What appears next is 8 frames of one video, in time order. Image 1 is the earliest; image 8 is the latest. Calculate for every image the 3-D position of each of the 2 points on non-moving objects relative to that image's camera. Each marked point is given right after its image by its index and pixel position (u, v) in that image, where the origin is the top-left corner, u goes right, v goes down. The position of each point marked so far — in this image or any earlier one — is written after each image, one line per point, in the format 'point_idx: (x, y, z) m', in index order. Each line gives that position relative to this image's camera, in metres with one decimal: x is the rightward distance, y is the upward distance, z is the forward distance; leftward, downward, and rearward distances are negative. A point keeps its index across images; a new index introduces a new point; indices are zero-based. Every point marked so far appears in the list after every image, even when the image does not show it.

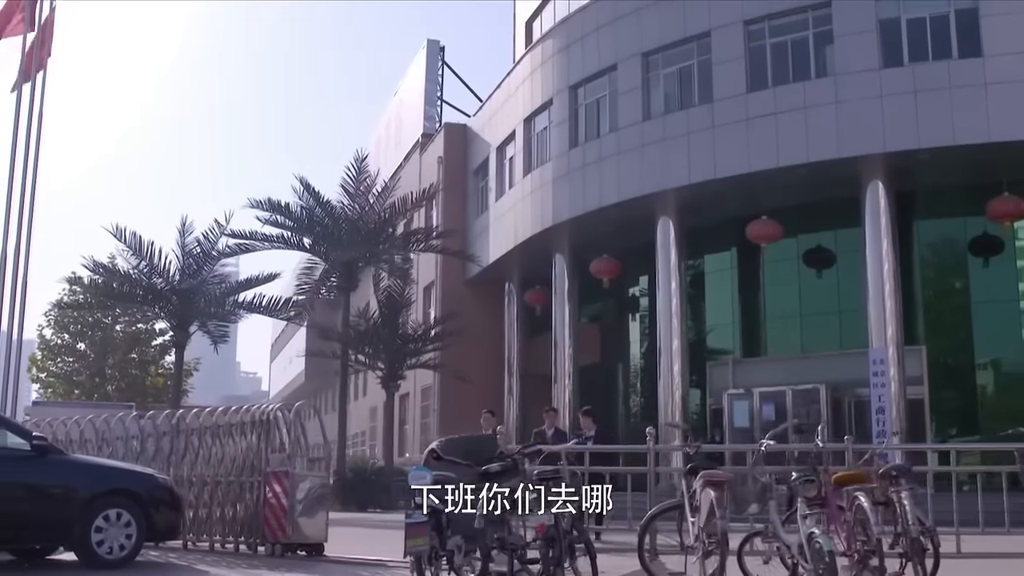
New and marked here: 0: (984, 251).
0: (+9.0, +0.7, +20.2) m
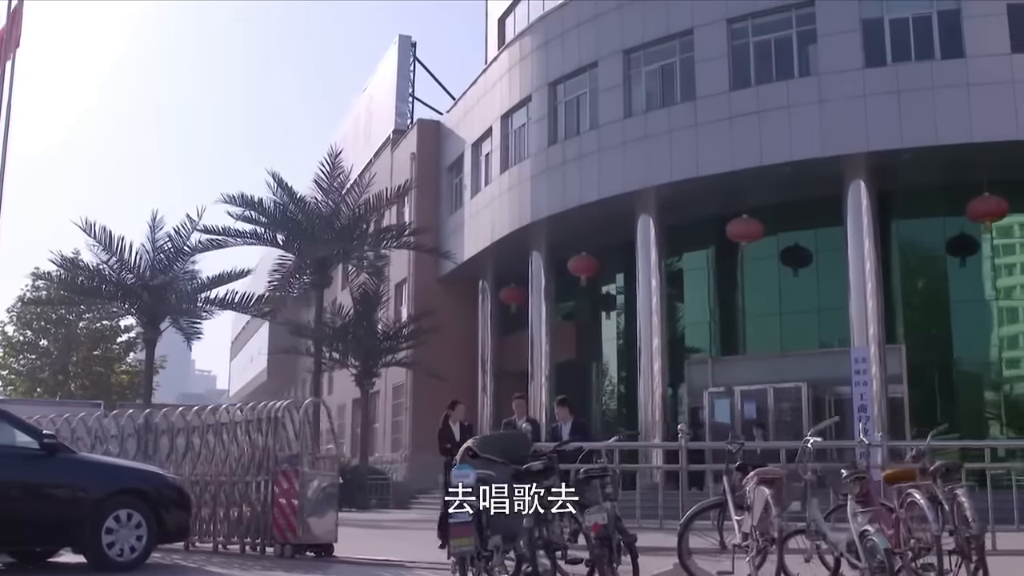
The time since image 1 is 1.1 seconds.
0: (+8.6, +0.7, +20.4) m
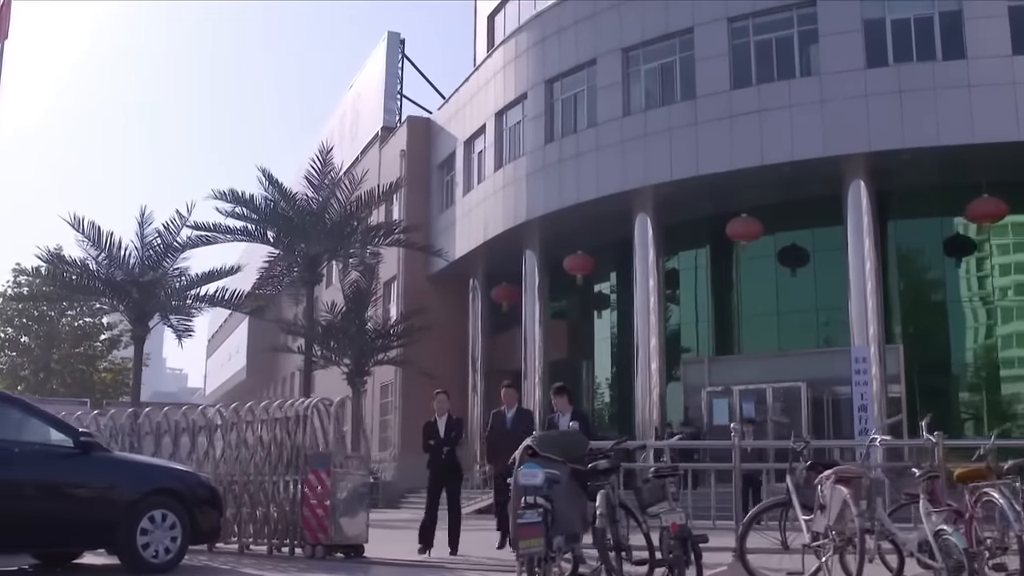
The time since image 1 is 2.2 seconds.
0: (+8.6, +0.7, +20.5) m
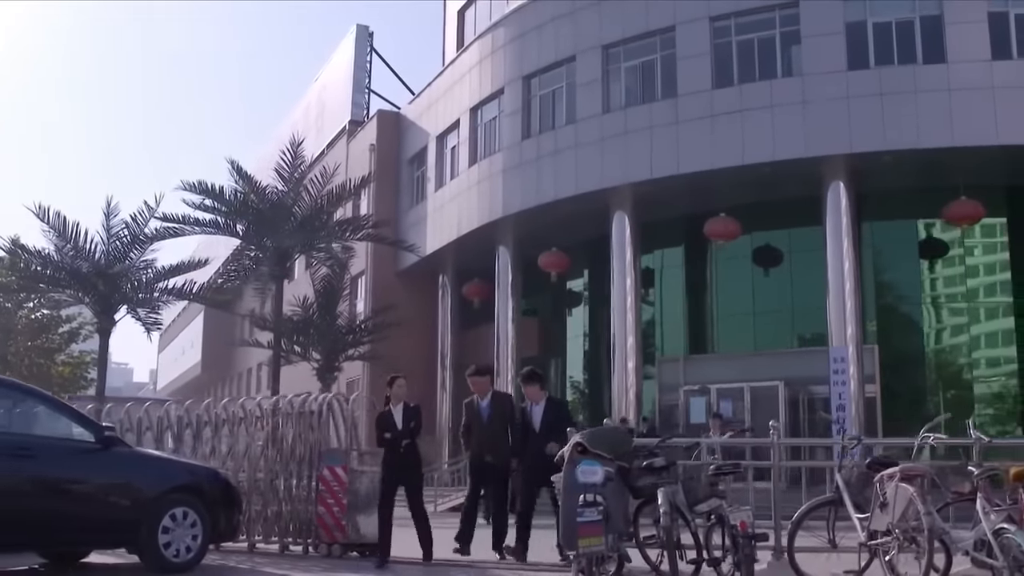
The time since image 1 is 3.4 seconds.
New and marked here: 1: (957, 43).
0: (+8.2, +0.7, +20.7) m
1: (+7.5, +4.1, +17.9) m
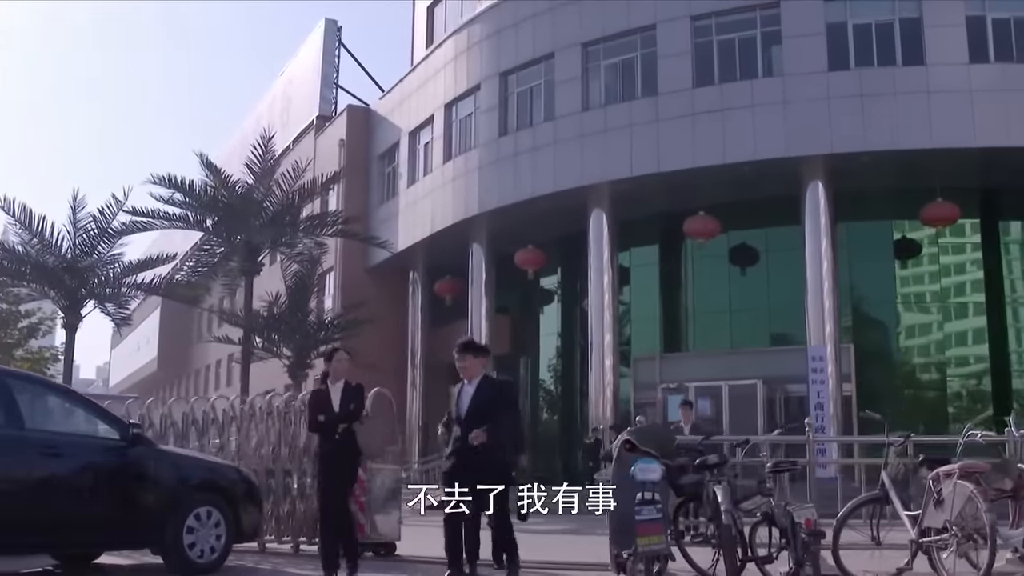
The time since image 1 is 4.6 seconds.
0: (+7.8, +0.7, +21.0) m
1: (+7.2, +4.1, +18.2) m
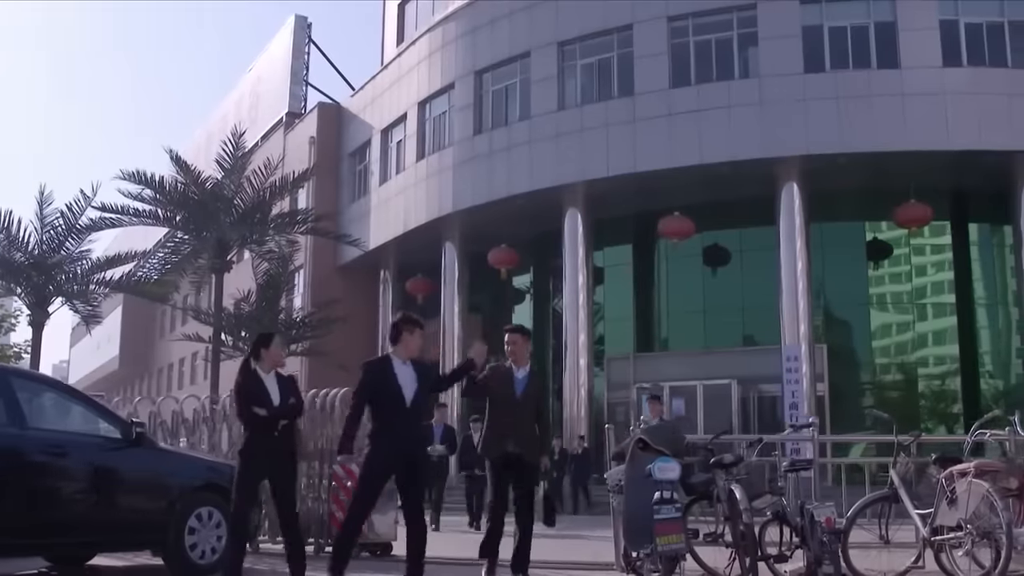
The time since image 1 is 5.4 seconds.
0: (+7.3, +0.7, +21.2) m
1: (+6.9, +4.1, +18.4) m
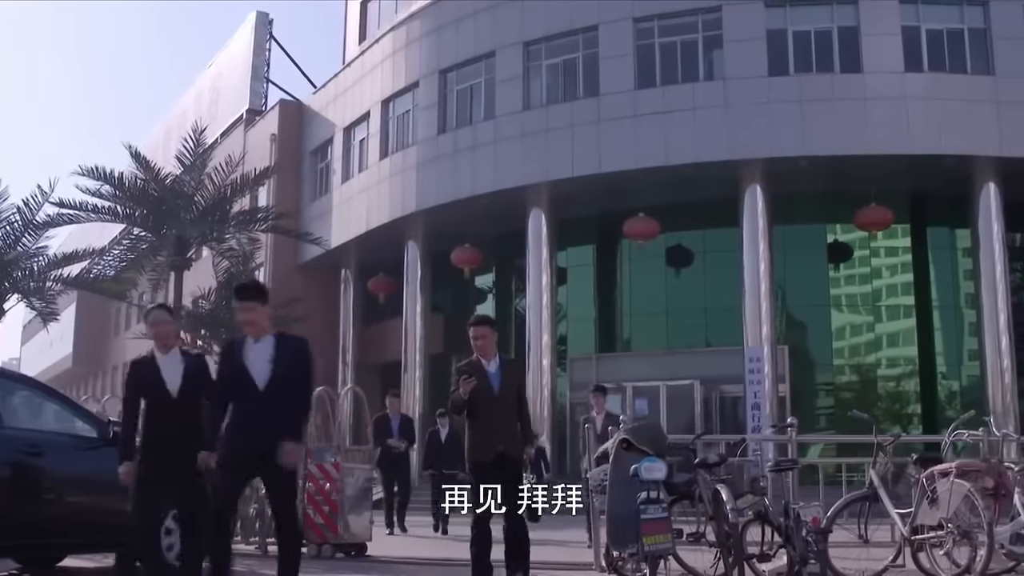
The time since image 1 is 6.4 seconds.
0: (+6.5, +0.6, +21.5) m
1: (+6.3, +4.1, +18.6) m
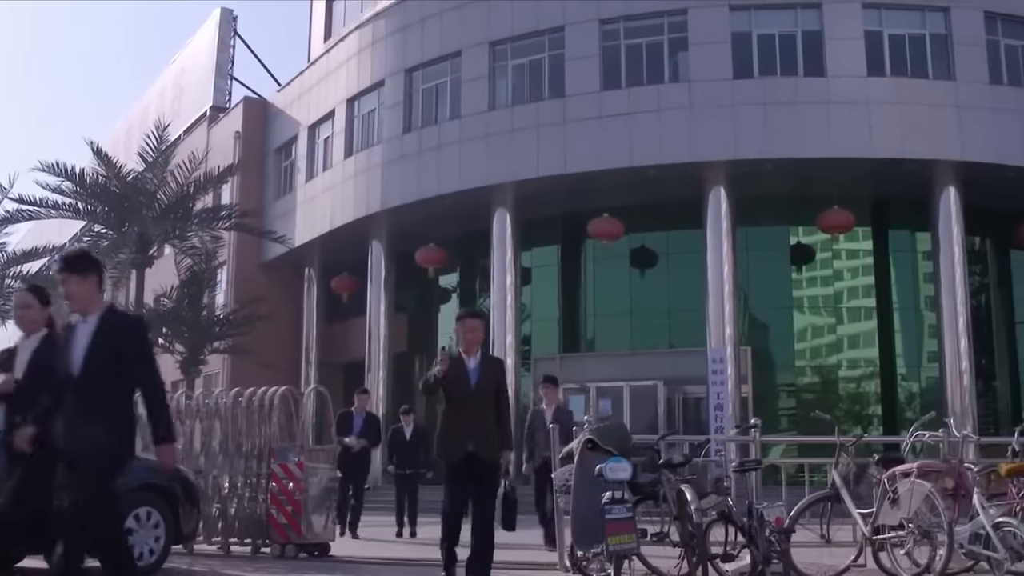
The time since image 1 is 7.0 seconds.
0: (+5.8, +0.6, +21.7) m
1: (+5.7, +4.1, +18.8) m
